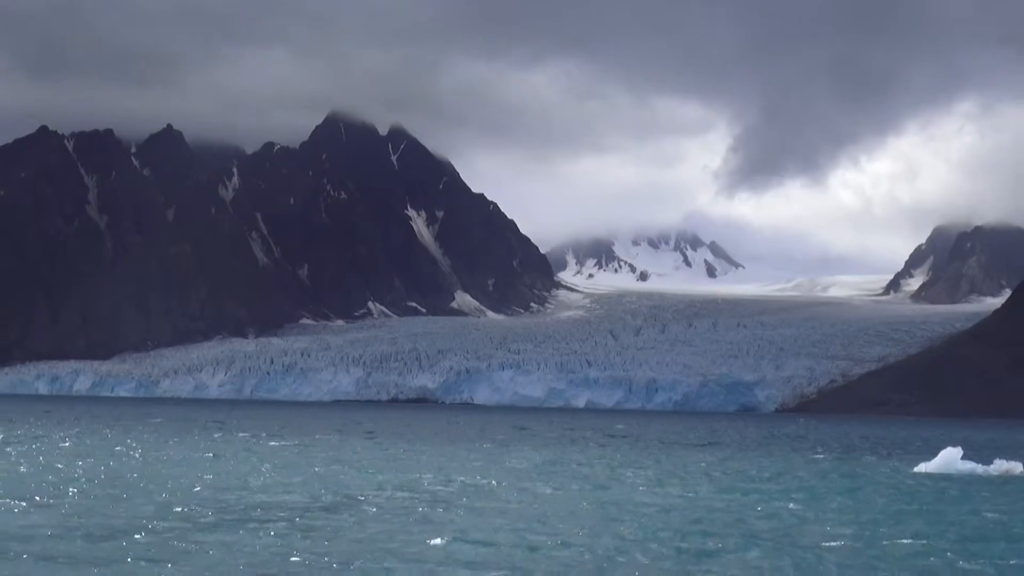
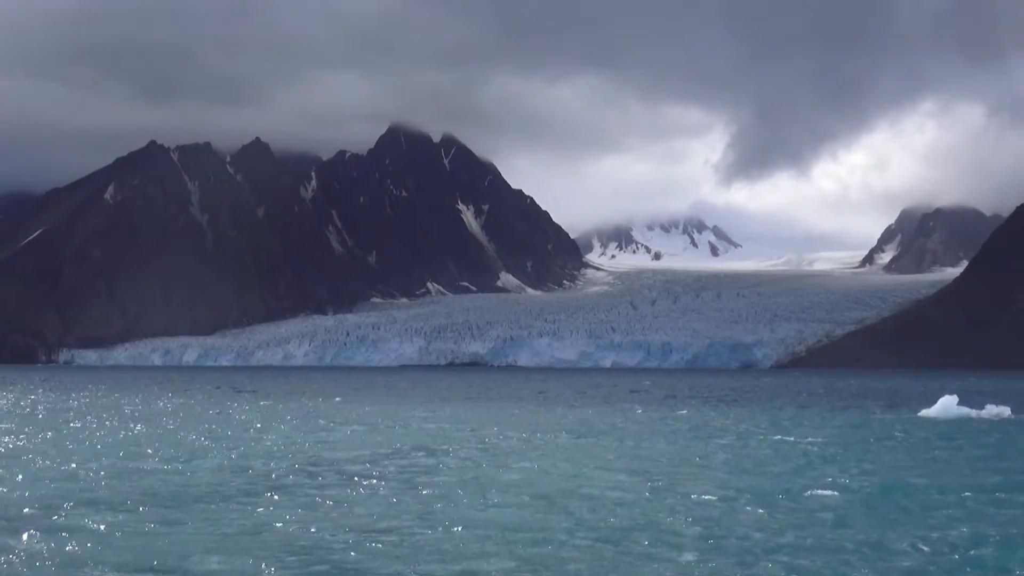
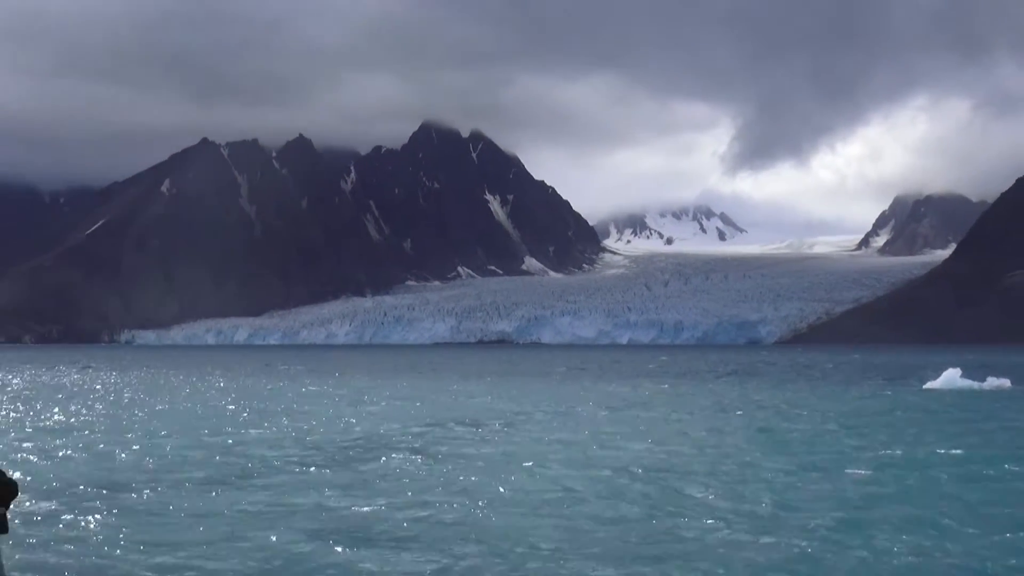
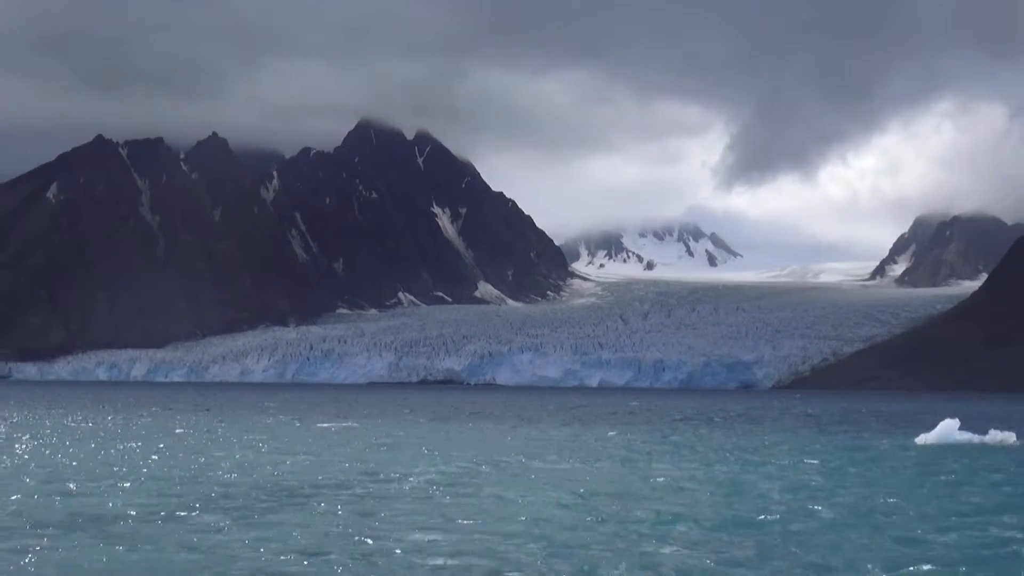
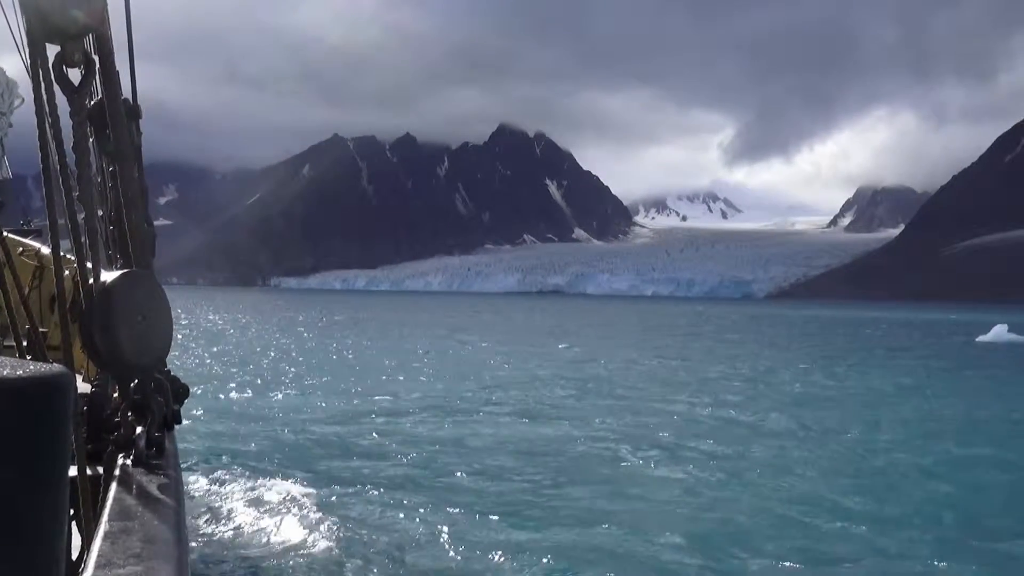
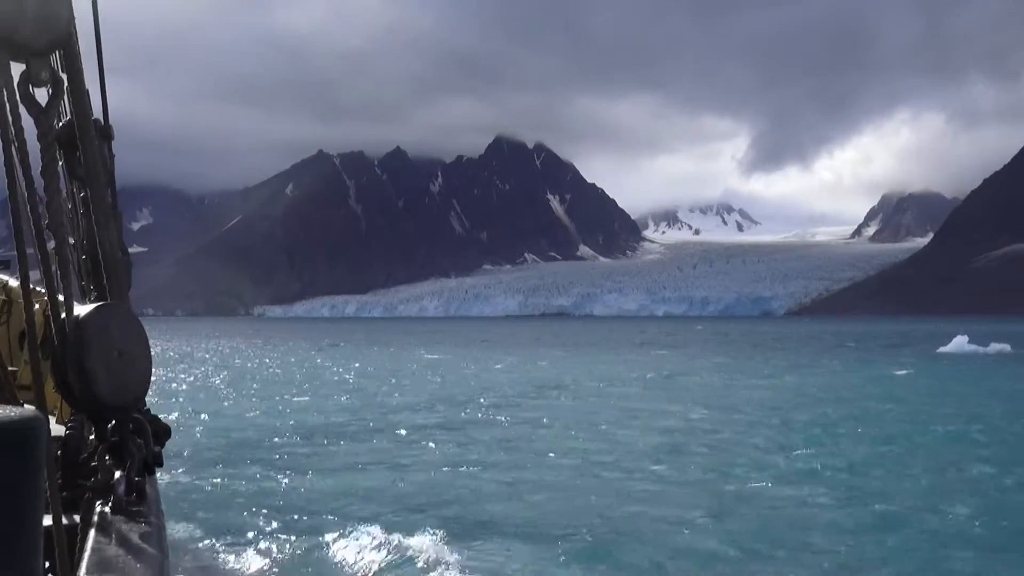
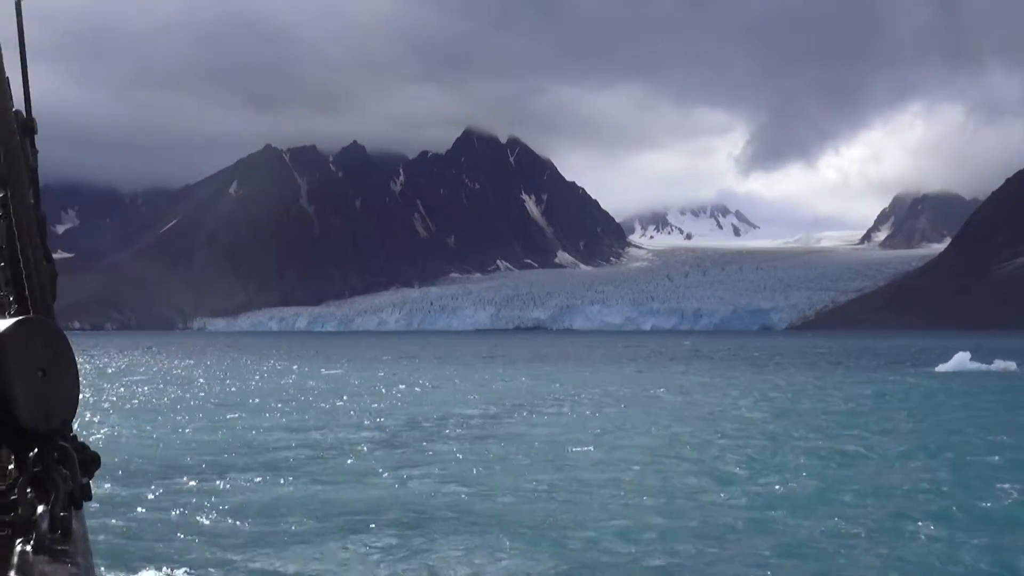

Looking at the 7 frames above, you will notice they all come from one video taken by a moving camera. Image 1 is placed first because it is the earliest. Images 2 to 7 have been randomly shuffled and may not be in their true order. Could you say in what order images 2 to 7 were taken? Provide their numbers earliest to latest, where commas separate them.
4, 2, 3, 7, 6, 5
